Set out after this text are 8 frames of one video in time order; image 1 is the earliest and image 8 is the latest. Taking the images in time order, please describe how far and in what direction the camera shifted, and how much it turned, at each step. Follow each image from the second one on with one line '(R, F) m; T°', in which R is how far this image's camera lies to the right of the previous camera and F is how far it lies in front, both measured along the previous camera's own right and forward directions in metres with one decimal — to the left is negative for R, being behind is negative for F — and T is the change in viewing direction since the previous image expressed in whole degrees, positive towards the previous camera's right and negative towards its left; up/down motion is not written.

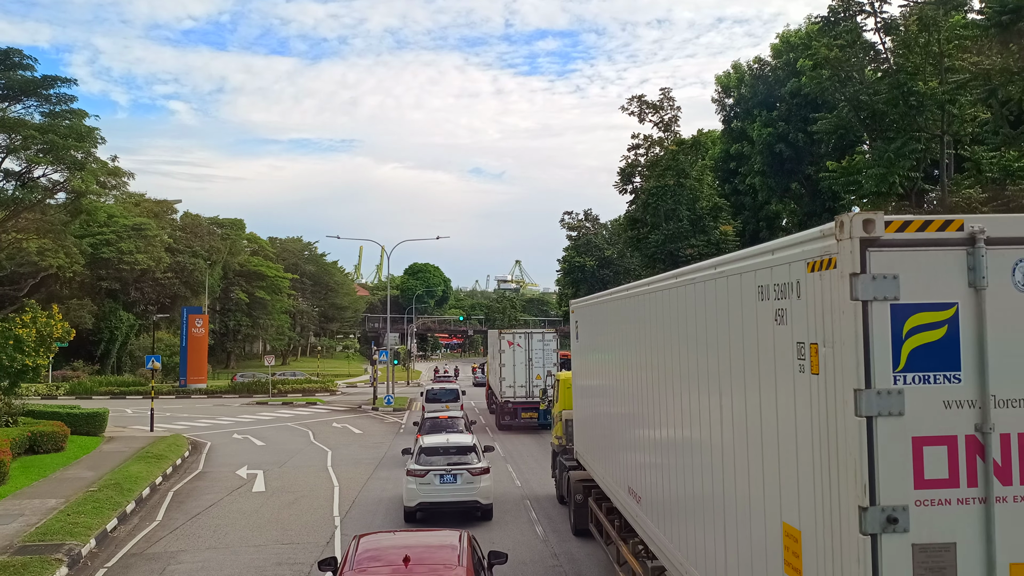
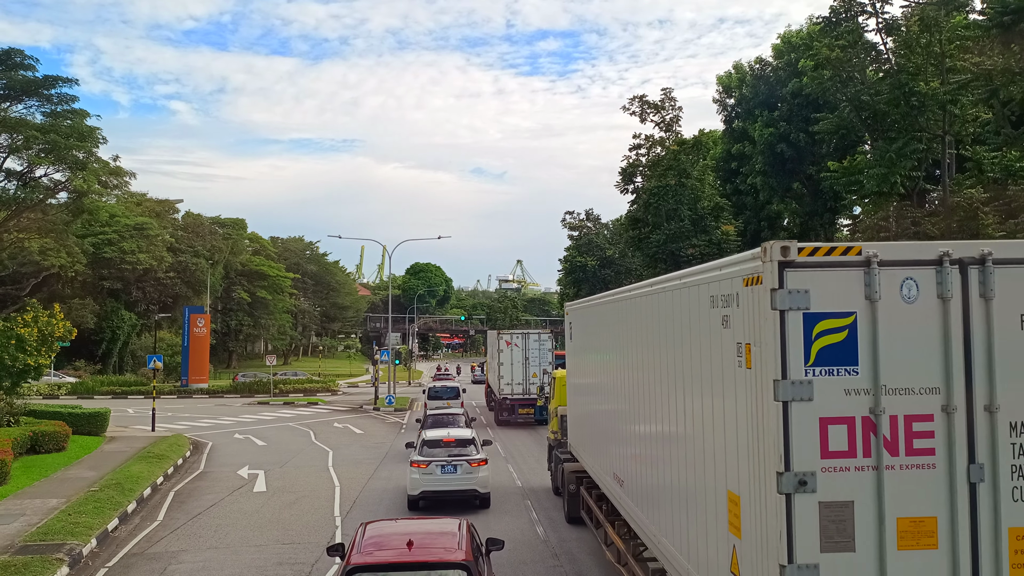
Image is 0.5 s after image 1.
(0.0, 0.0) m; 0°
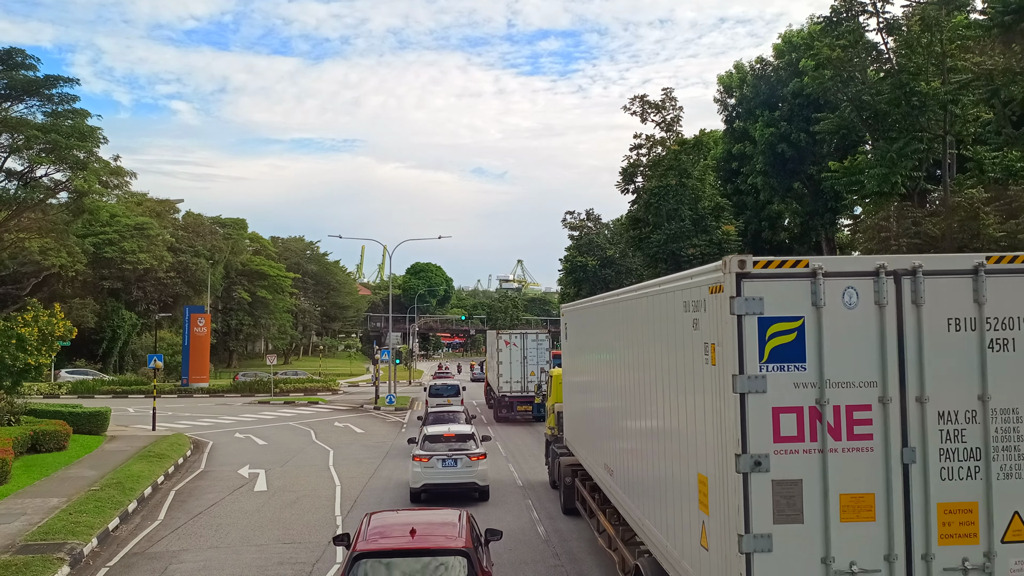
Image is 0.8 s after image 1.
(0.0, 0.0) m; 0°
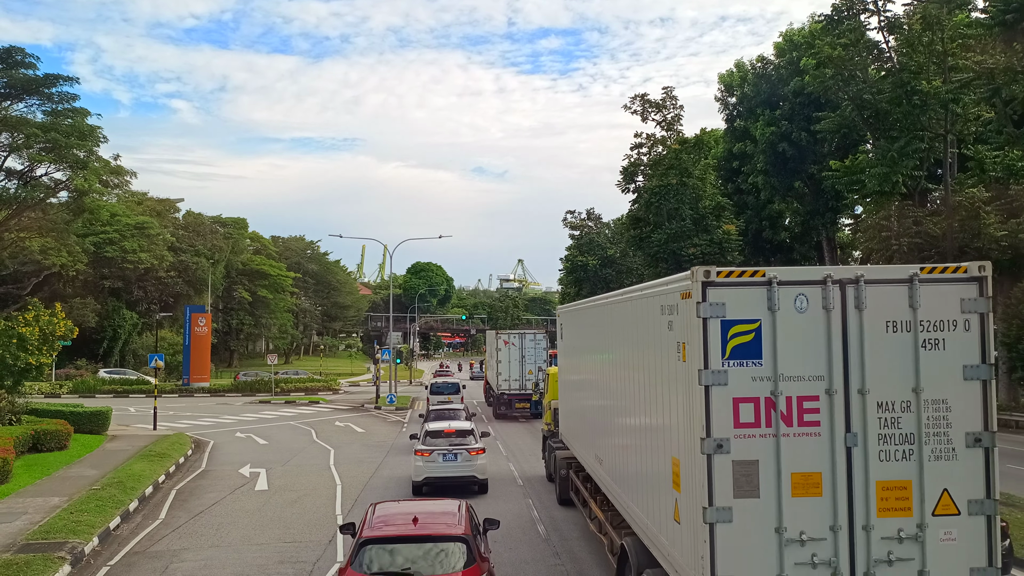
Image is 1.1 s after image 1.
(0.0, 0.0) m; 0°
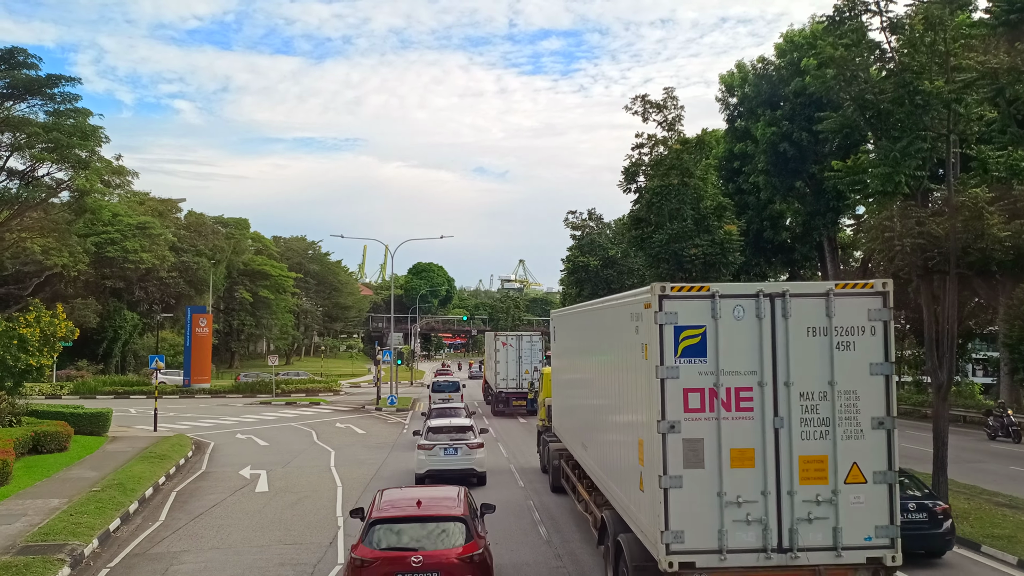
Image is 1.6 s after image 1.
(0.0, 0.0) m; 0°
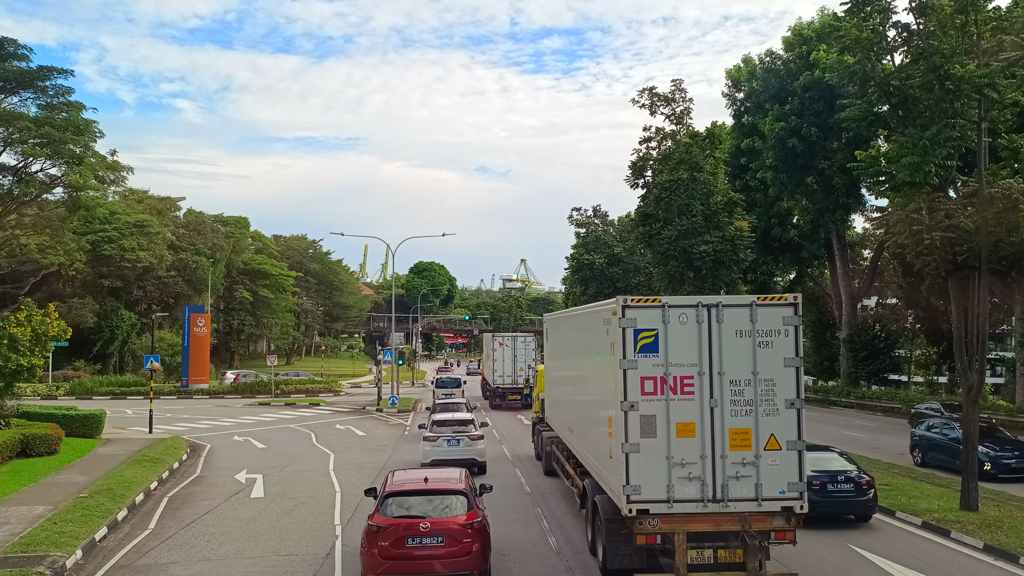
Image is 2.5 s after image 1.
(-0.1, +0.7) m; 0°
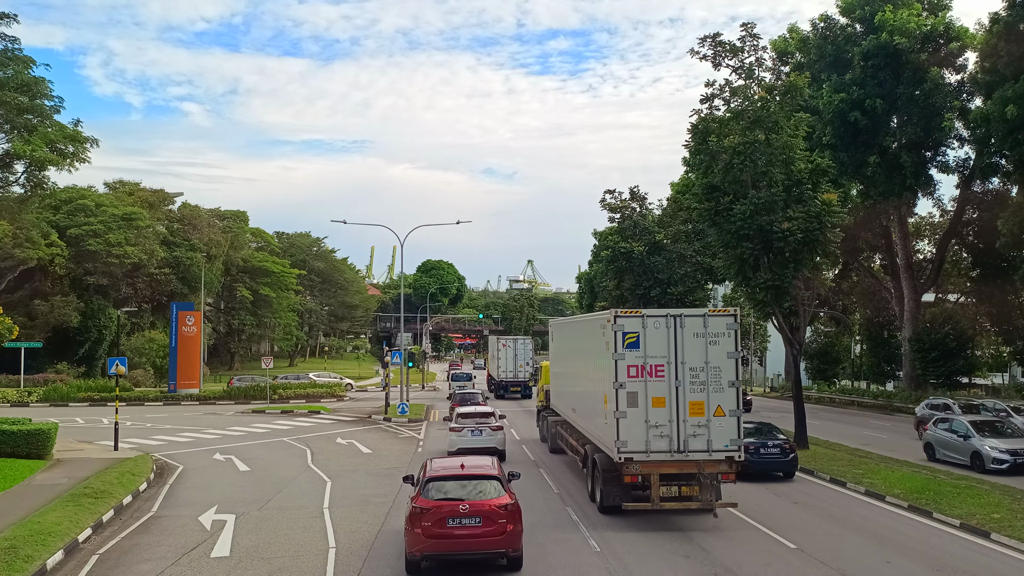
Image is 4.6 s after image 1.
(-0.8, +4.3) m; -1°
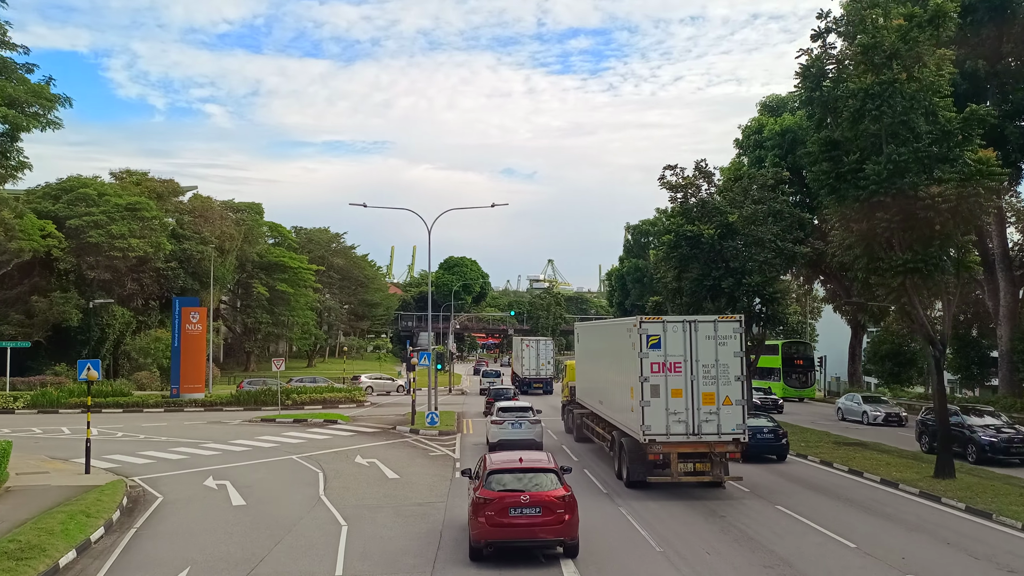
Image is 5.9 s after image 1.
(-1.0, +4.2) m; -2°
